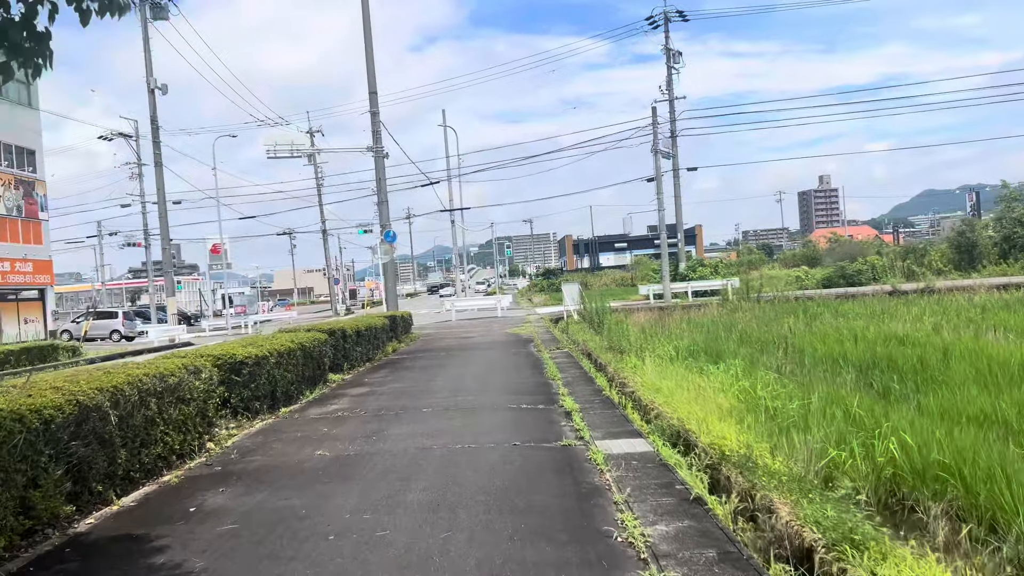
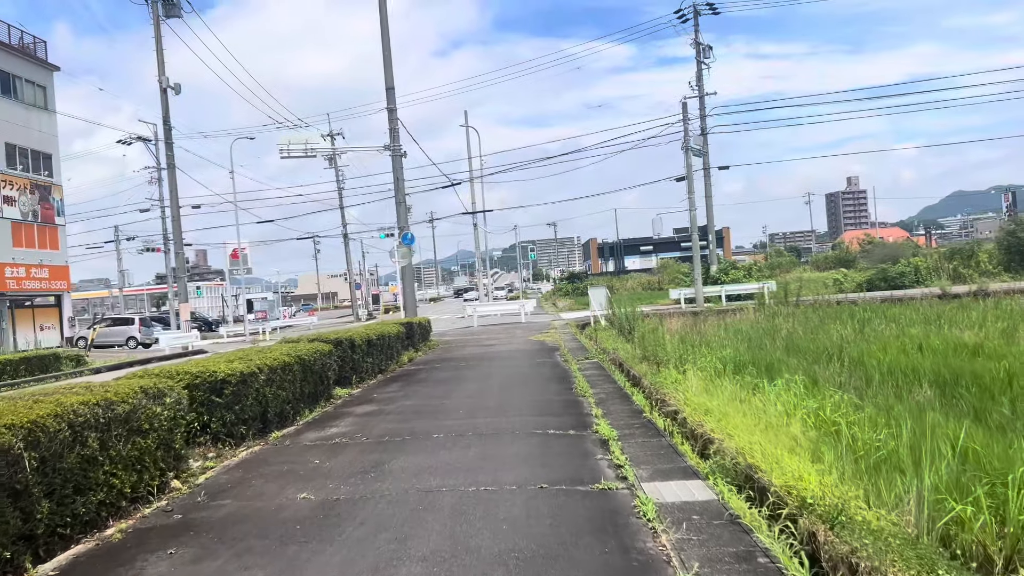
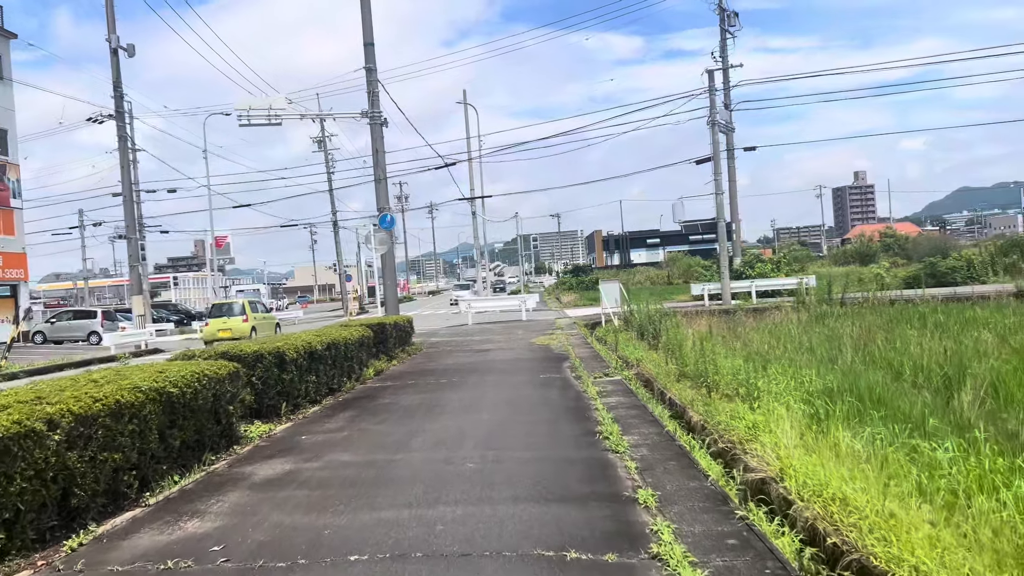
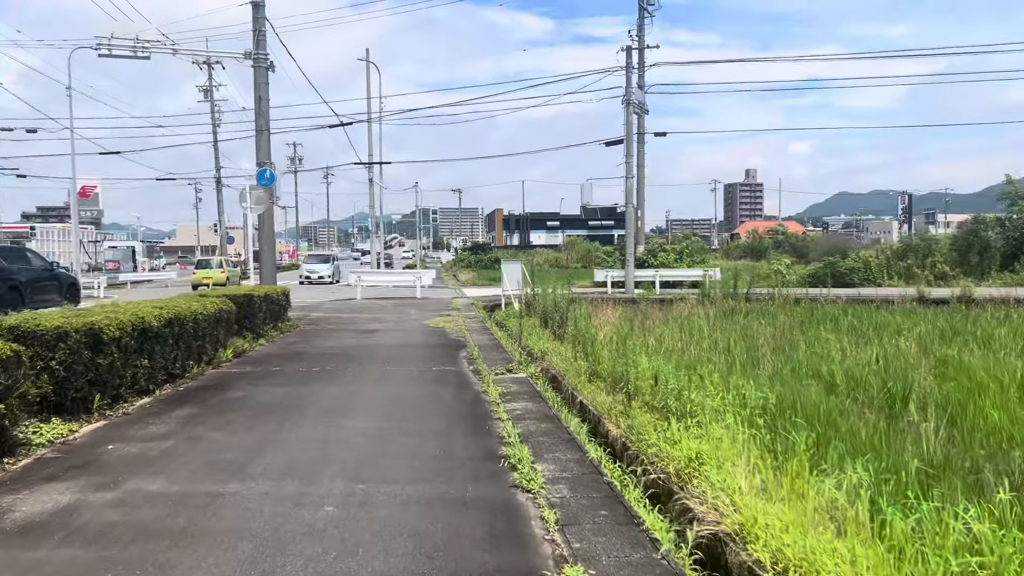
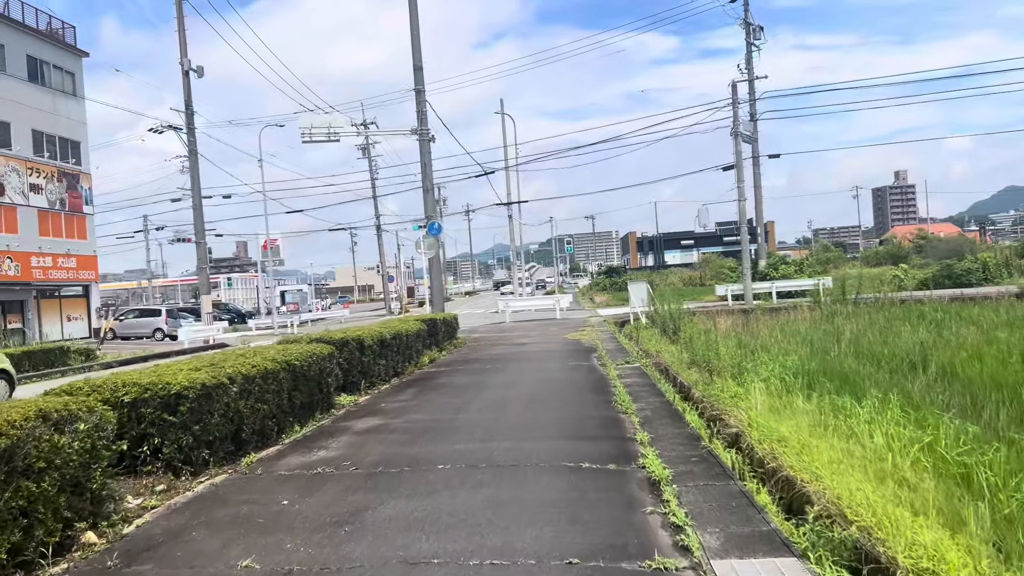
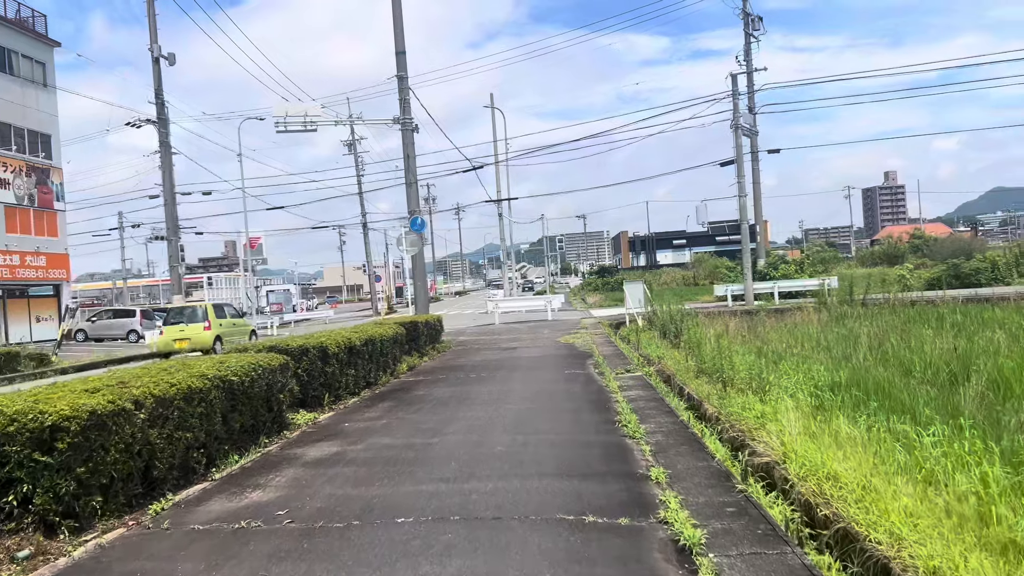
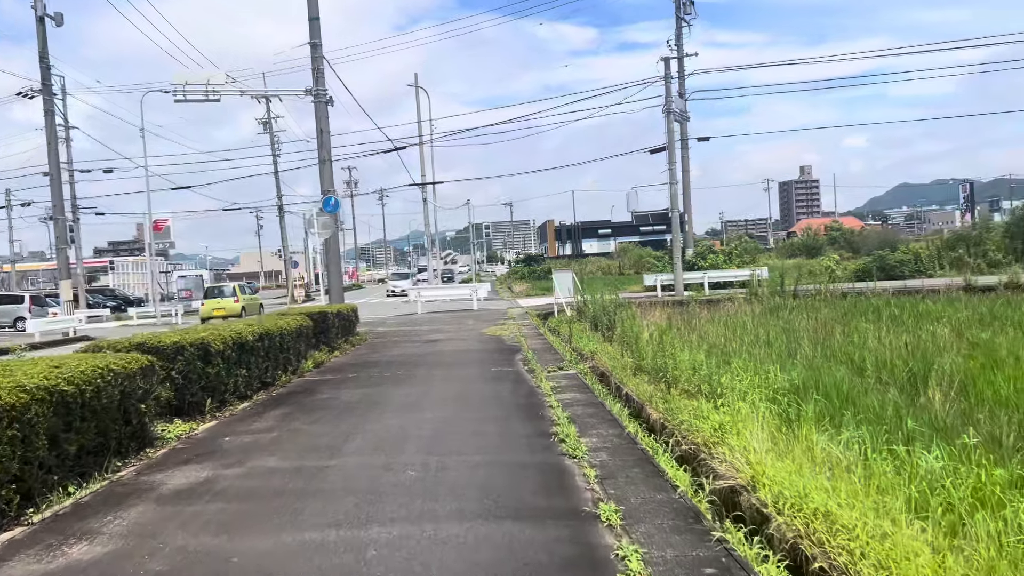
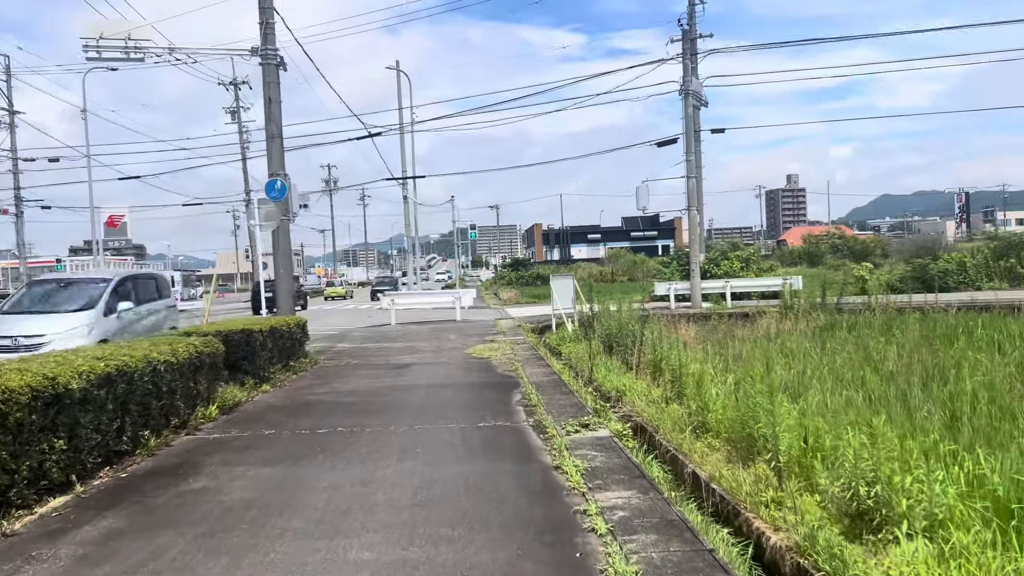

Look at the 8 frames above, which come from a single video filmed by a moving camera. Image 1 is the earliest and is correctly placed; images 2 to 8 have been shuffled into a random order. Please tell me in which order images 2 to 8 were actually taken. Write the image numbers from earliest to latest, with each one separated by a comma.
2, 5, 6, 3, 7, 4, 8
